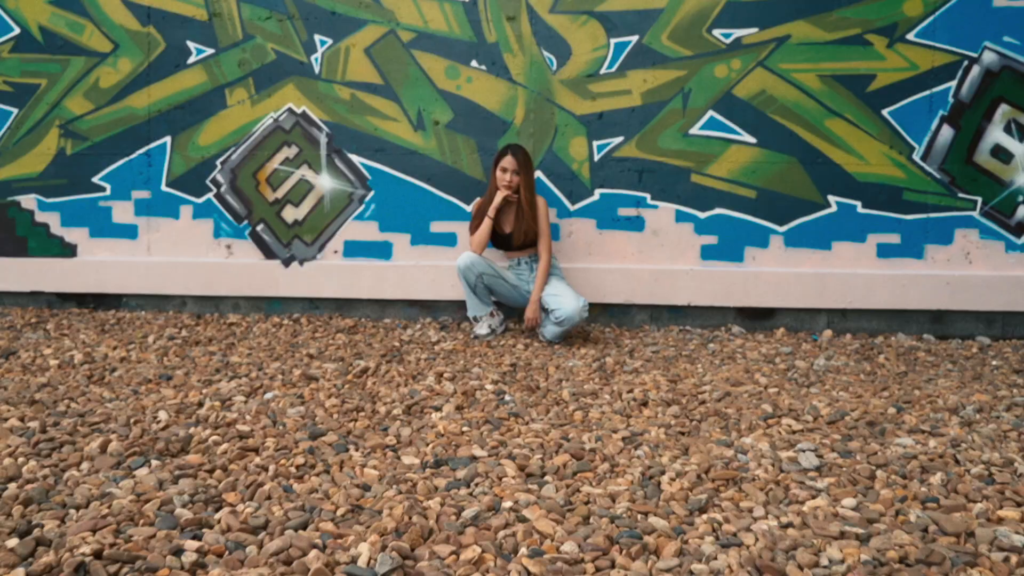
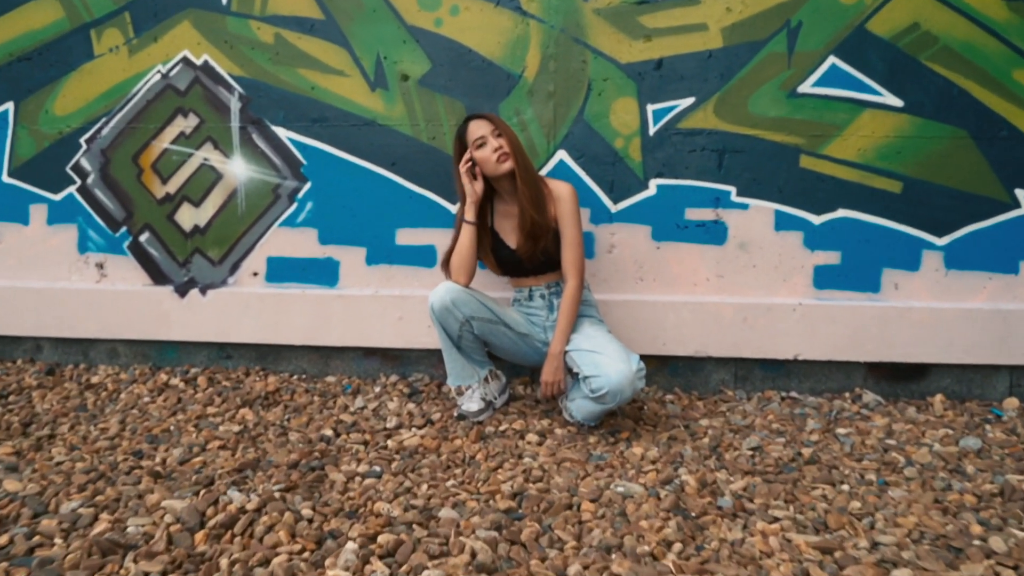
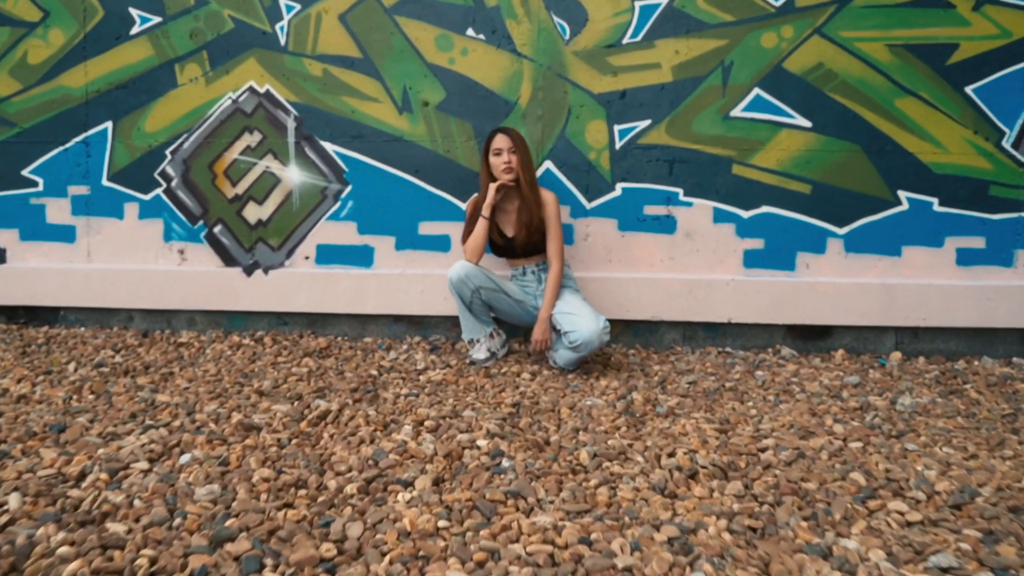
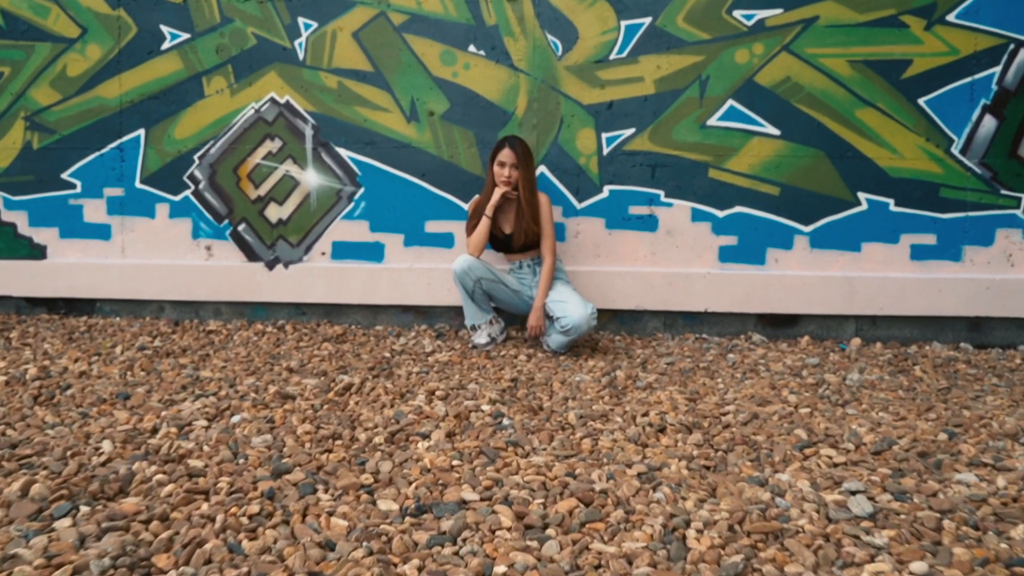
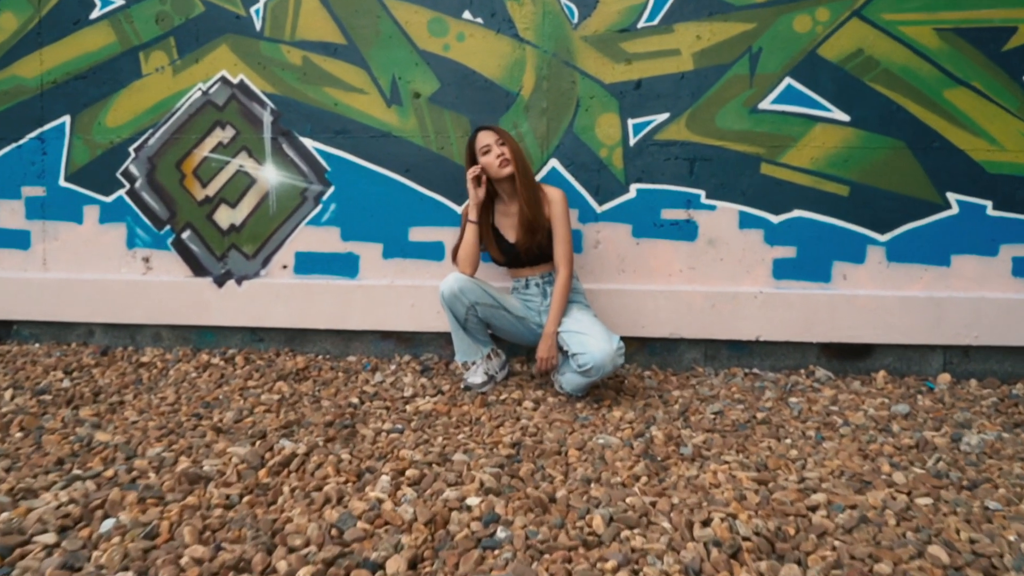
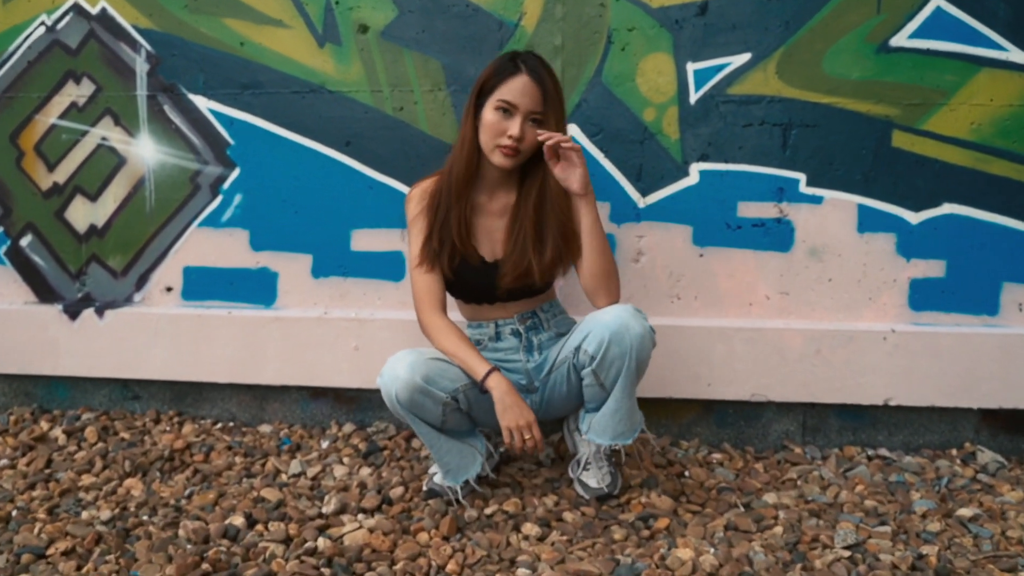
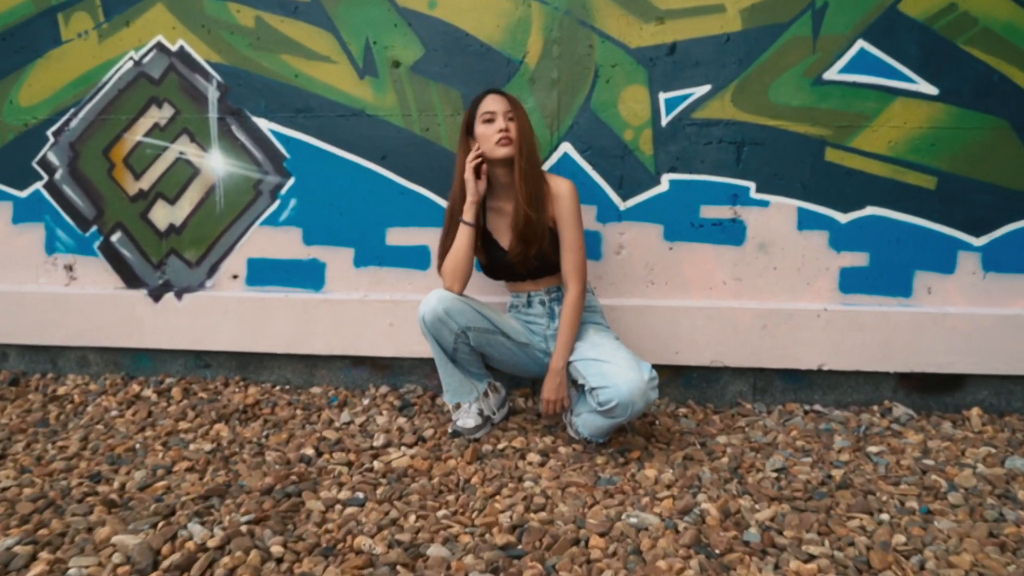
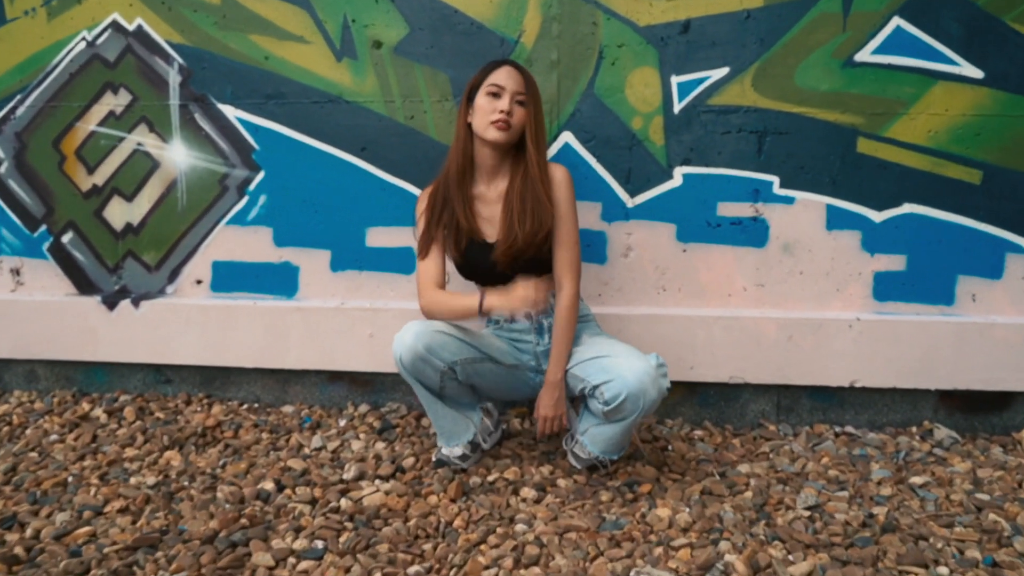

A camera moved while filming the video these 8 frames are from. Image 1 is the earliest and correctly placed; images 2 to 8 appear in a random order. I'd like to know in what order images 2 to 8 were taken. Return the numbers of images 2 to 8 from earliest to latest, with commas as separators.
4, 3, 5, 2, 7, 8, 6
